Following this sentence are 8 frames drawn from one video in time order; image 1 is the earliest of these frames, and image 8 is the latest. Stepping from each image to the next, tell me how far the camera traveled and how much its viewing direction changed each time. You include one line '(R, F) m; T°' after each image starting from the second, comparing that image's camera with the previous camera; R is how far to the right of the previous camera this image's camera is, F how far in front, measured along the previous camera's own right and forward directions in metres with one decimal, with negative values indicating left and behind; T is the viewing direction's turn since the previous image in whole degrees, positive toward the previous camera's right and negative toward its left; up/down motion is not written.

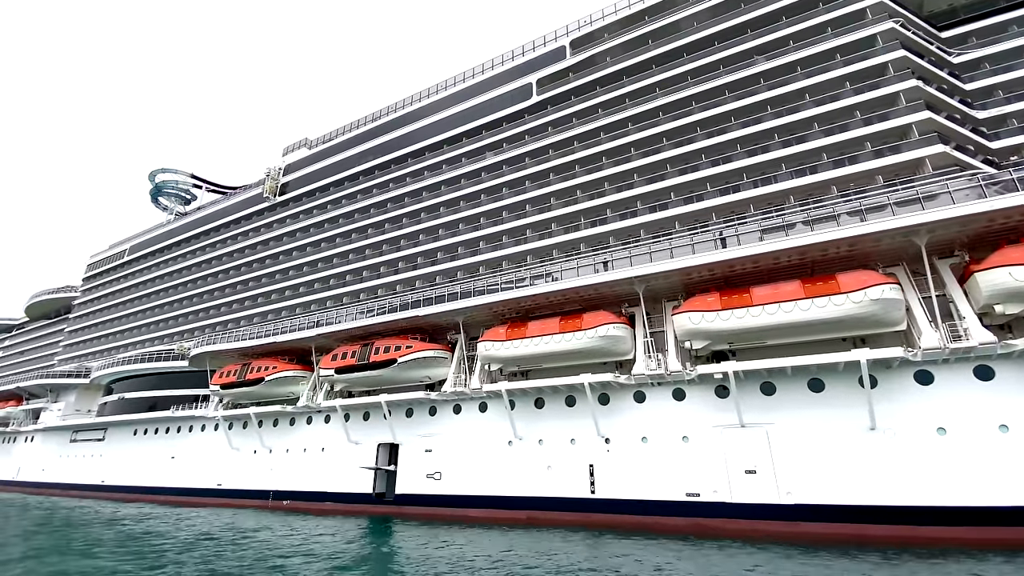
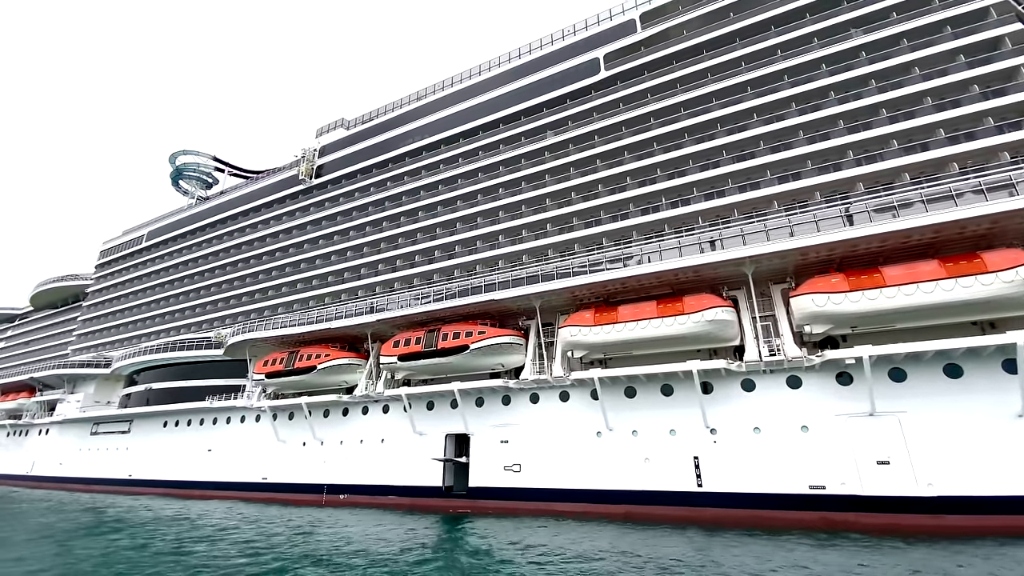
(-2.5, +0.7) m; +1°
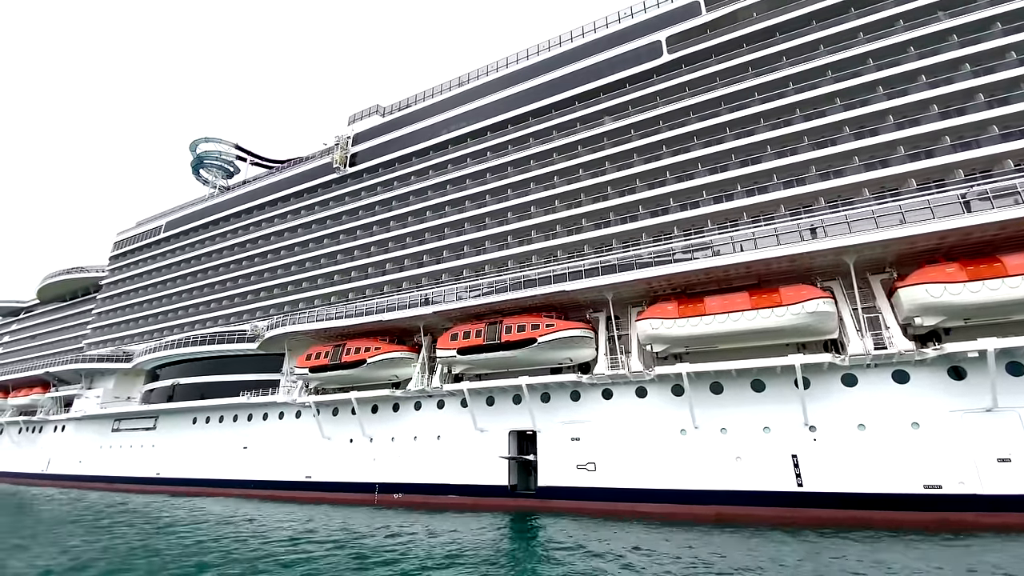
(-2.1, +0.6) m; +1°
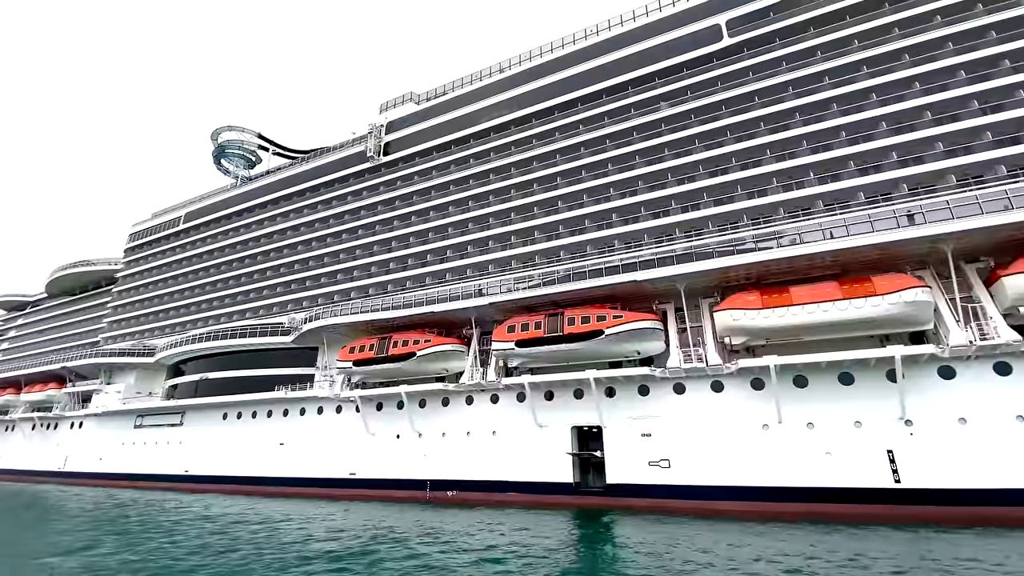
(-1.9, +0.5) m; +1°
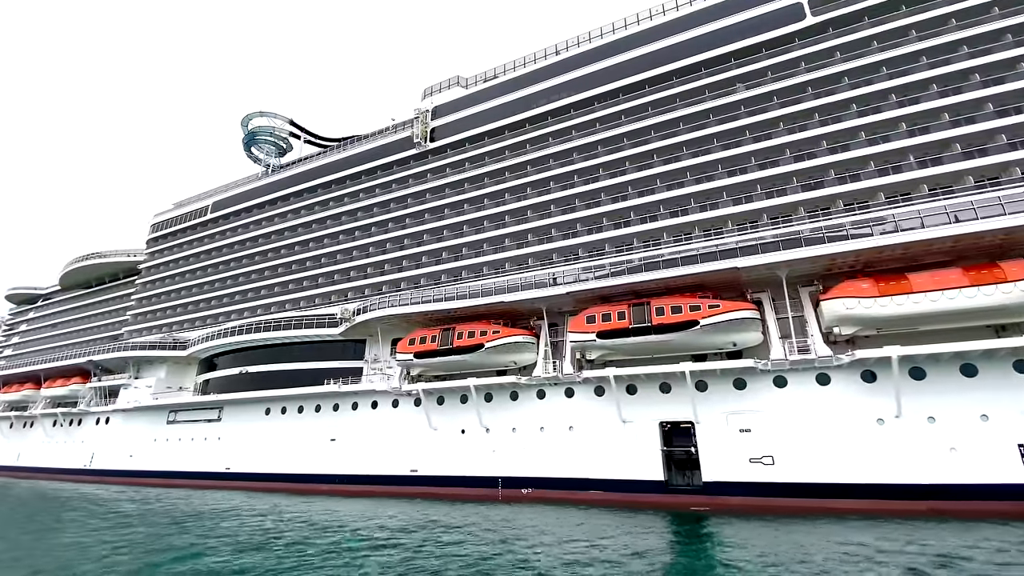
(-2.3, +0.6) m; +1°
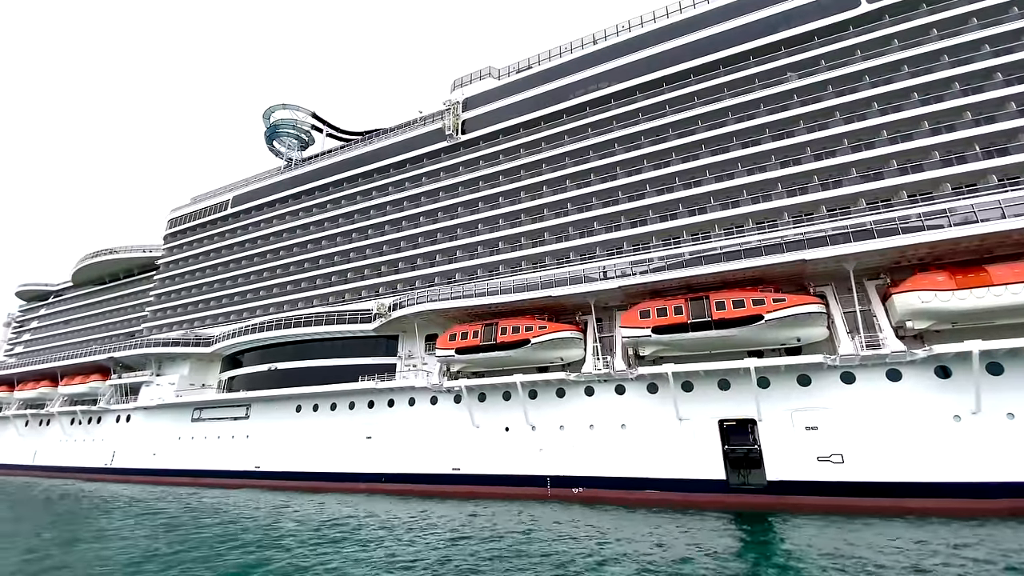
(-1.4, +0.3) m; 0°
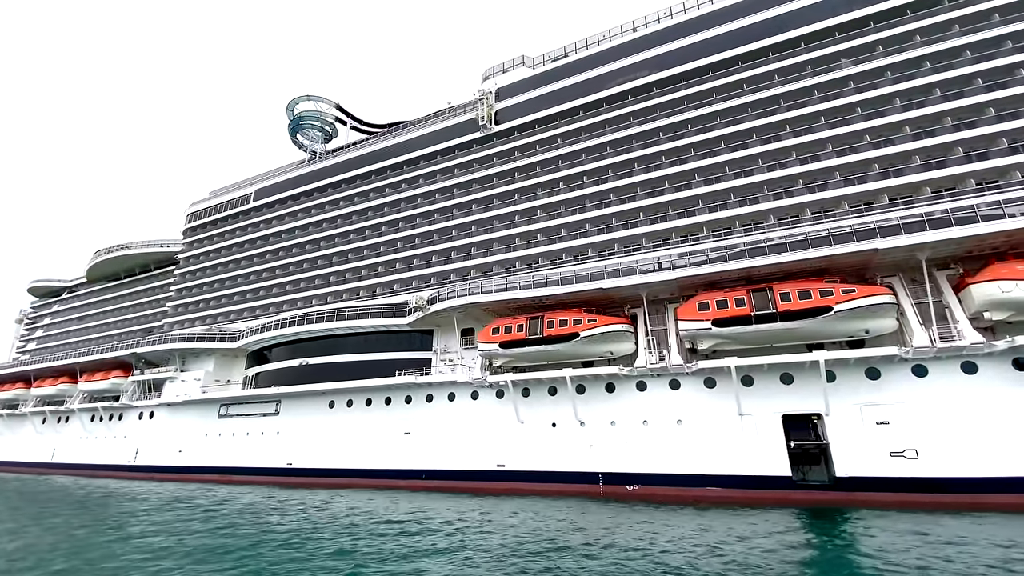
(-1.4, +0.3) m; 0°
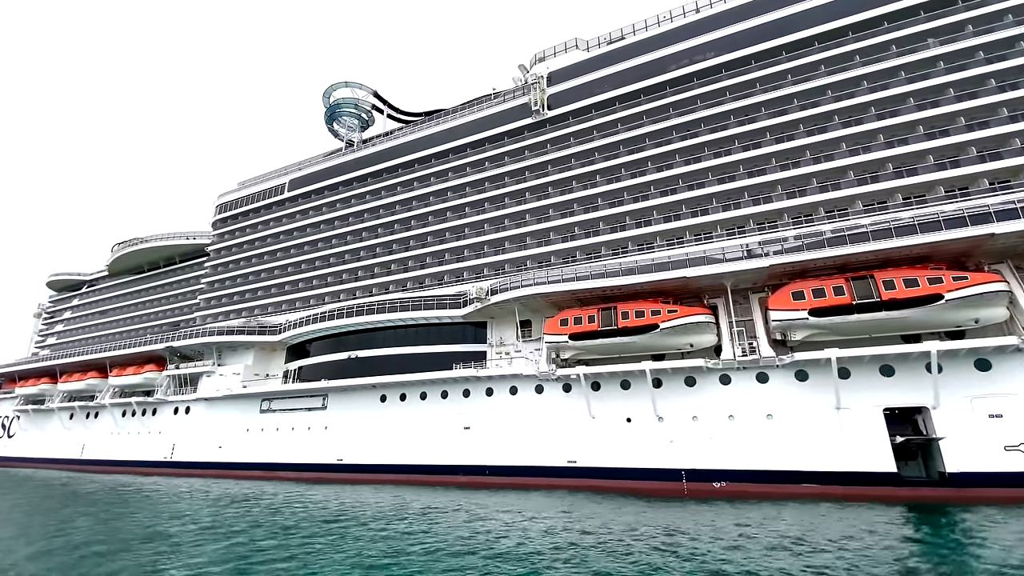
(-2.1, +0.5) m; 0°
